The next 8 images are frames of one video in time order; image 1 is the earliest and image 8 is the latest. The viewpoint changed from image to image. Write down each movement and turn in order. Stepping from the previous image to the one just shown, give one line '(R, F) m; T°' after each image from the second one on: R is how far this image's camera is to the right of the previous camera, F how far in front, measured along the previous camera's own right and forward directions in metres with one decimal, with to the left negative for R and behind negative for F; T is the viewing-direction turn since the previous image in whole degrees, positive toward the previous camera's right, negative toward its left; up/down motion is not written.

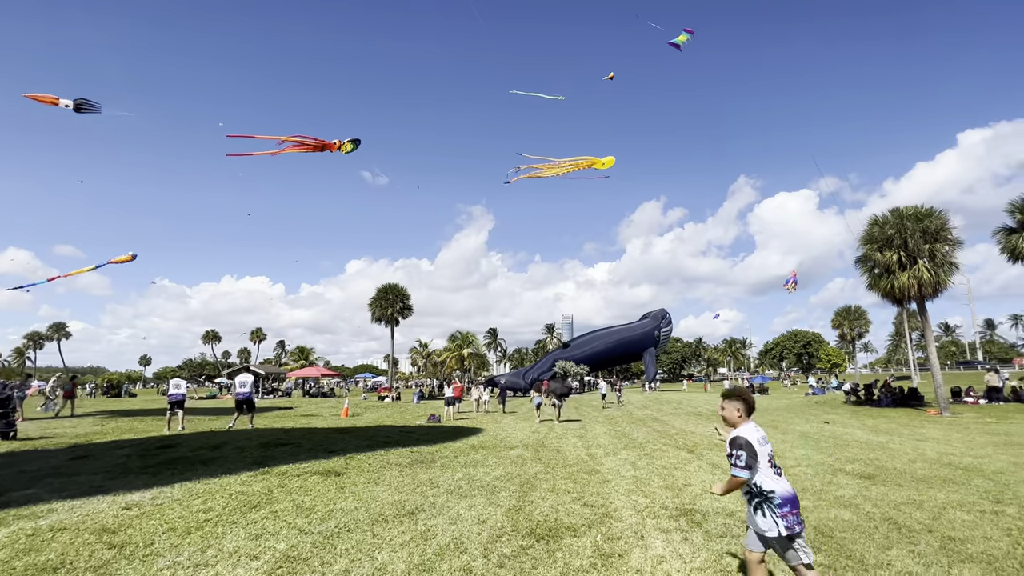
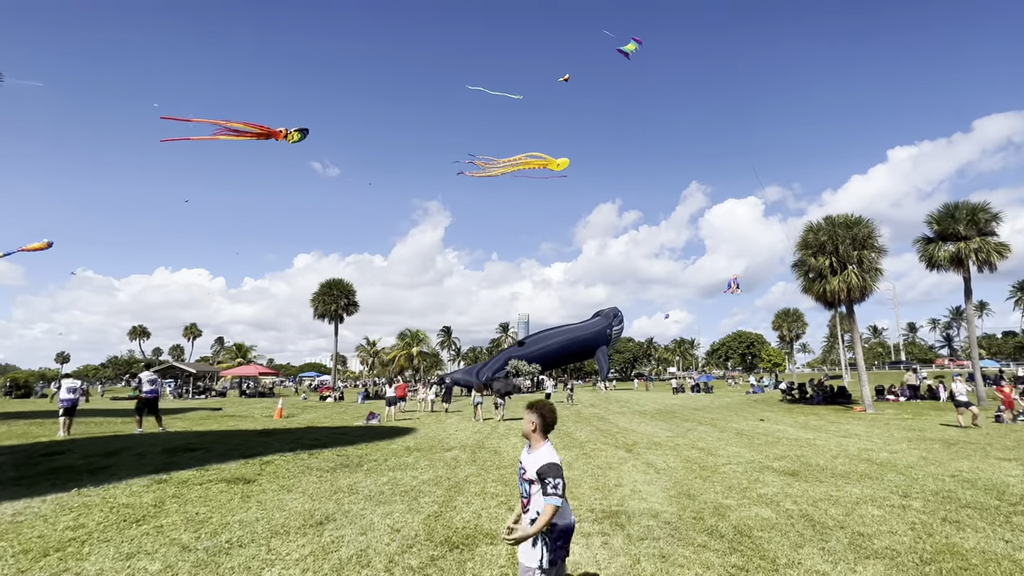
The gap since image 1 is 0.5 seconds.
(+0.5, +0.3) m; +5°
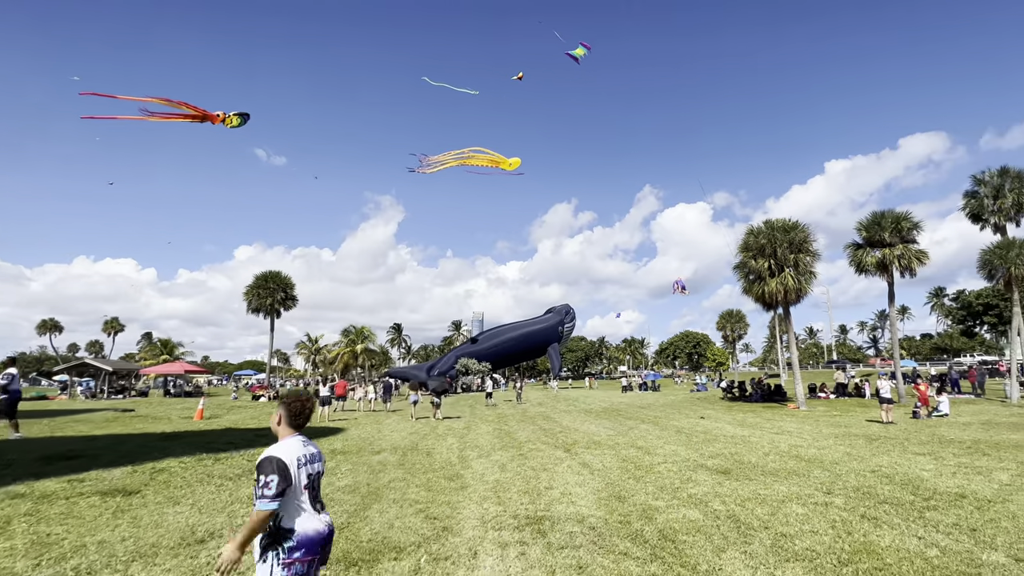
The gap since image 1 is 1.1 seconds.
(+0.5, +0.5) m; +5°
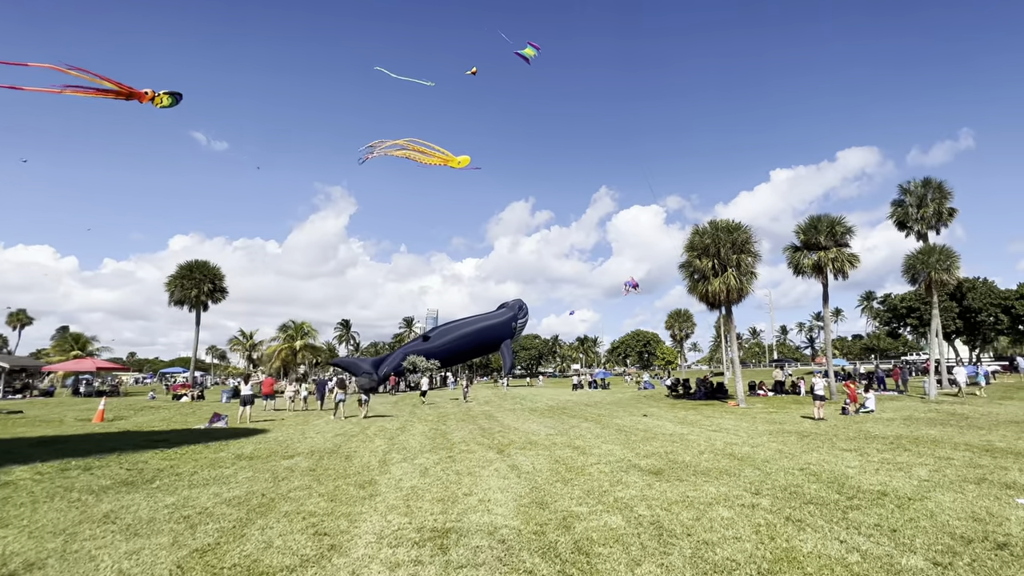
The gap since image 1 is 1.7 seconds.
(+0.6, +0.7) m; +5°
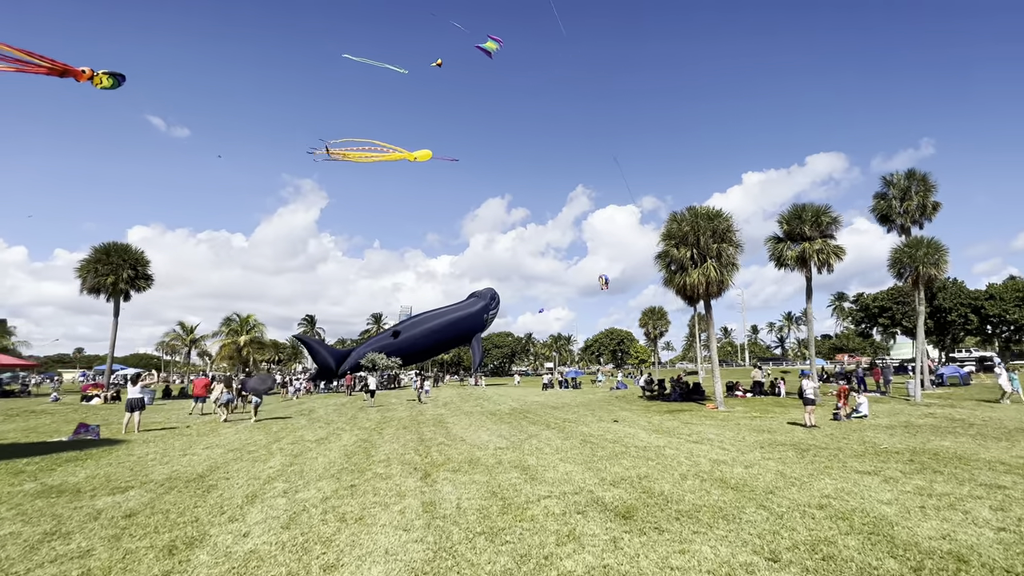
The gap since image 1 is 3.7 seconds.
(+0.9, +2.8) m; +3°
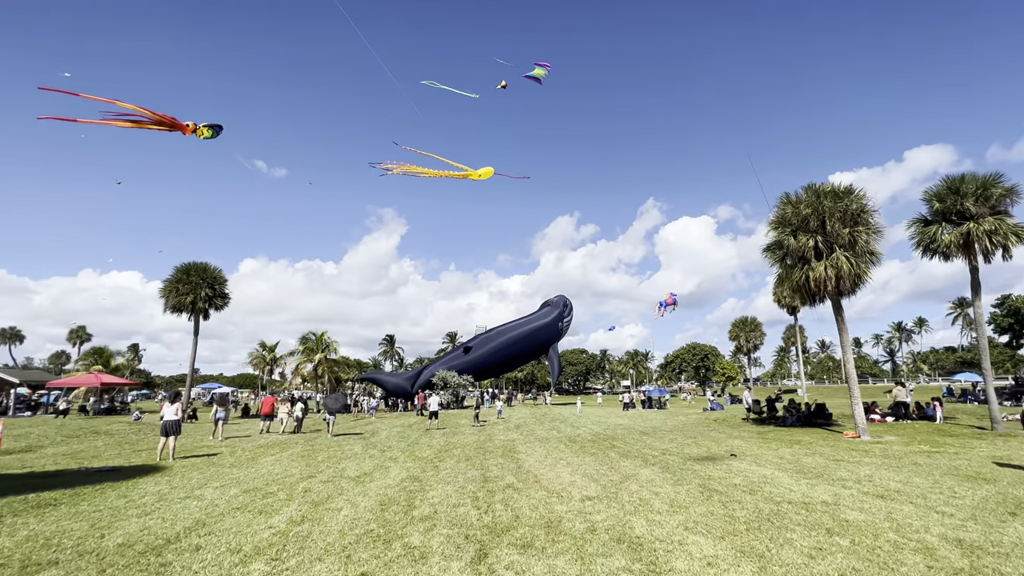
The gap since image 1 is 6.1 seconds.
(-0.3, +3.3) m; -8°
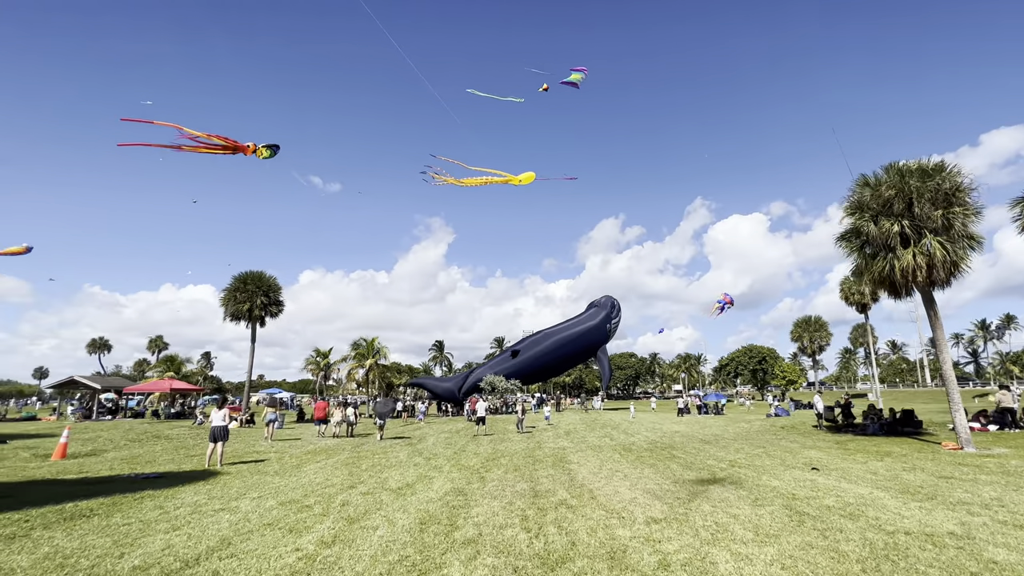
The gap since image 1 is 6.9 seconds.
(-0.1, +1.0) m; -5°
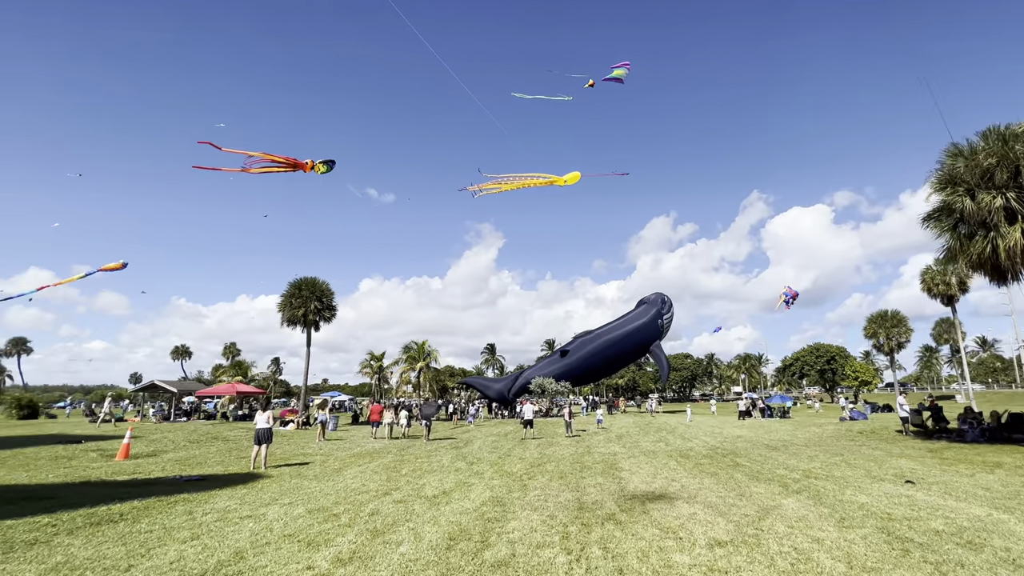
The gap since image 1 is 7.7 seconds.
(+0.2, +0.9) m; -6°
